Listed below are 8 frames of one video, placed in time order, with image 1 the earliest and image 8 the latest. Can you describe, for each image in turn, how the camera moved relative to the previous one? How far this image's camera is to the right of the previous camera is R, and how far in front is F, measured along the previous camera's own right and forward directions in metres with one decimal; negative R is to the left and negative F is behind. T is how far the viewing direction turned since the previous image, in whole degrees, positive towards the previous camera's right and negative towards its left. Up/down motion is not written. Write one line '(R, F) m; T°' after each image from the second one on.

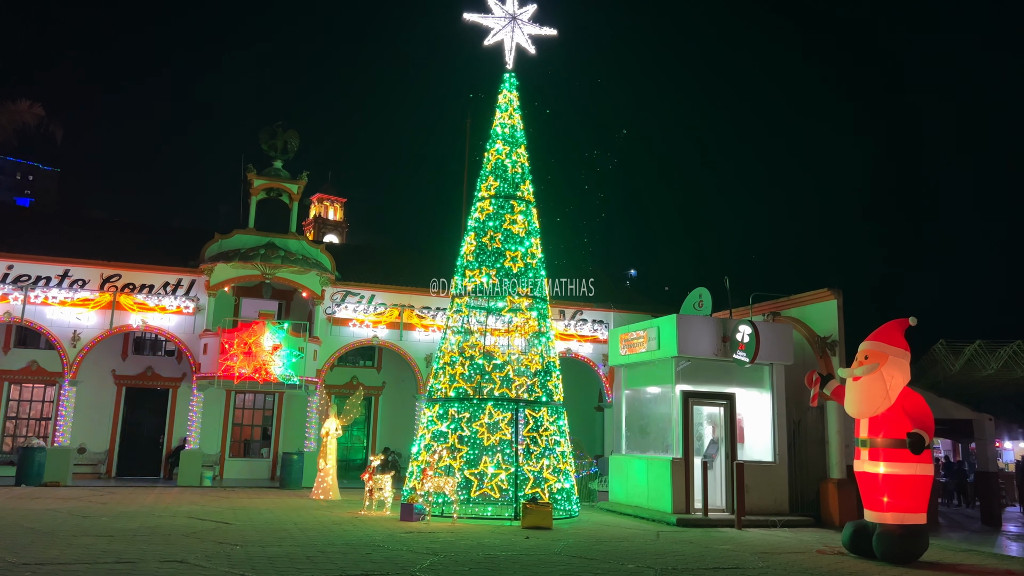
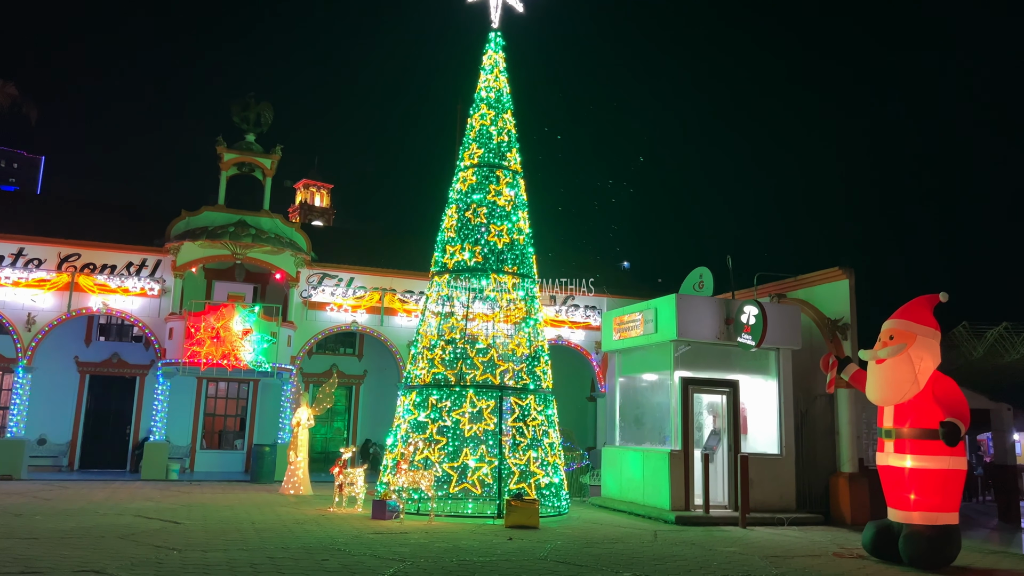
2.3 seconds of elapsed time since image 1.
(+0.1, +1.1) m; +1°
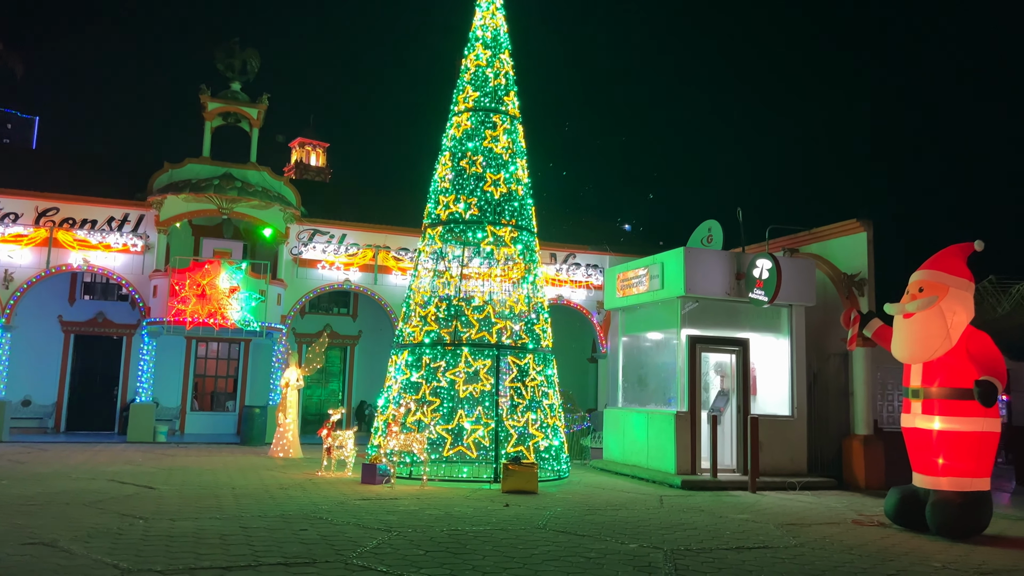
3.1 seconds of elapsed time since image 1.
(0.0, +0.7) m; 0°
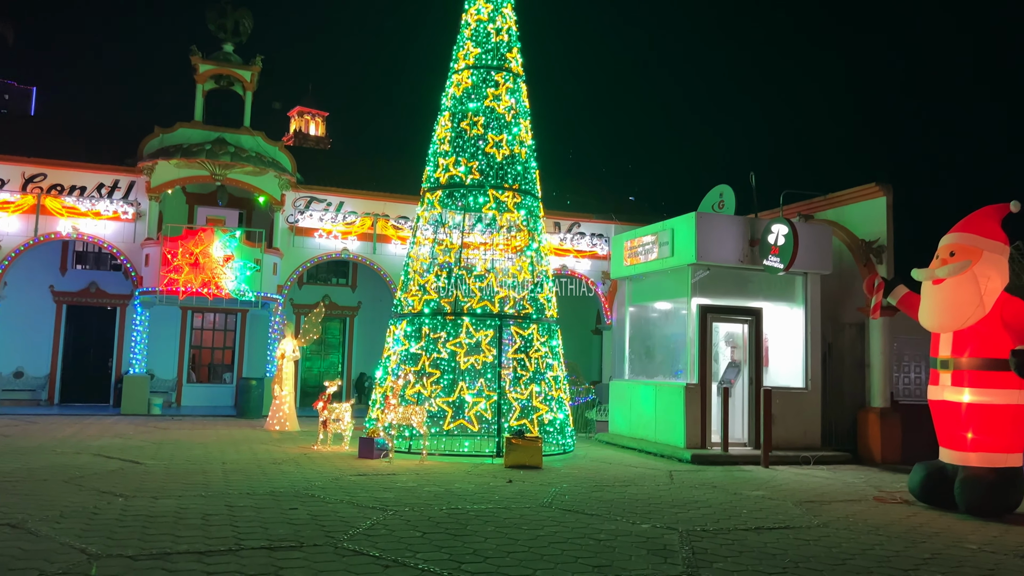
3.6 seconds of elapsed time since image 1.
(0.0, +0.5) m; 0°
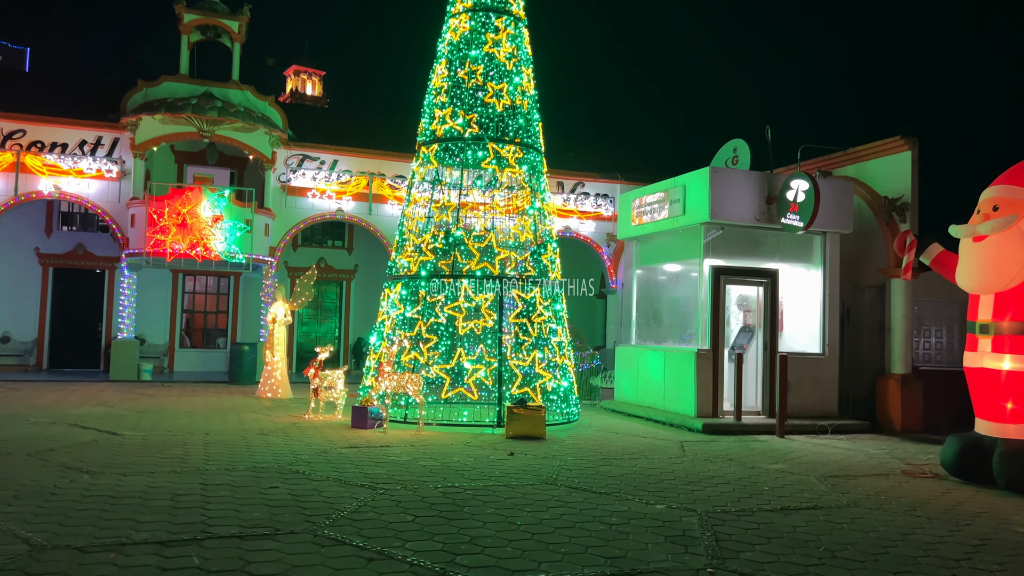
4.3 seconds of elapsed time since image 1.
(0.0, +0.6) m; 0°
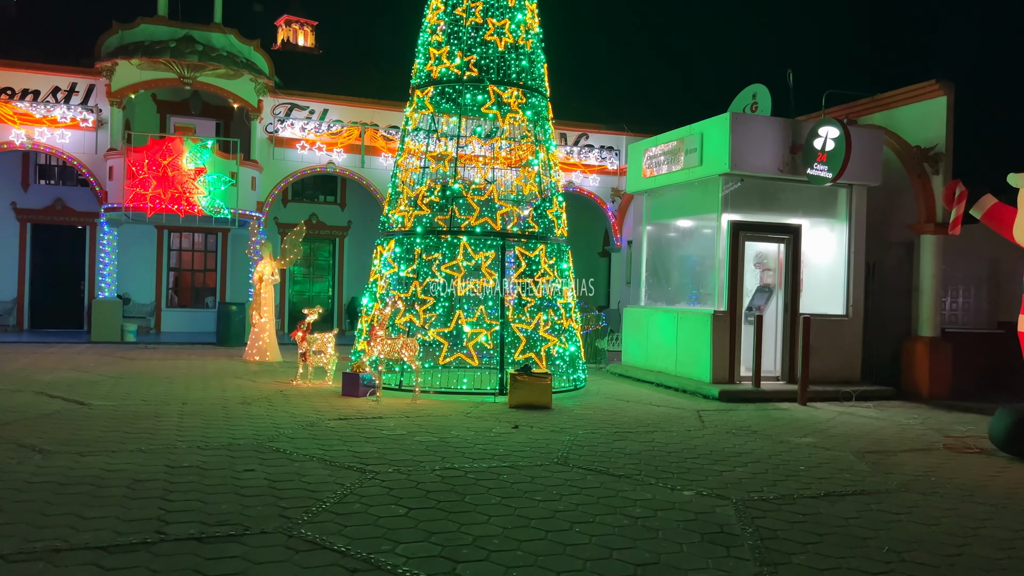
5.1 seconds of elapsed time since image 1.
(-0.1, +0.7) m; 0°
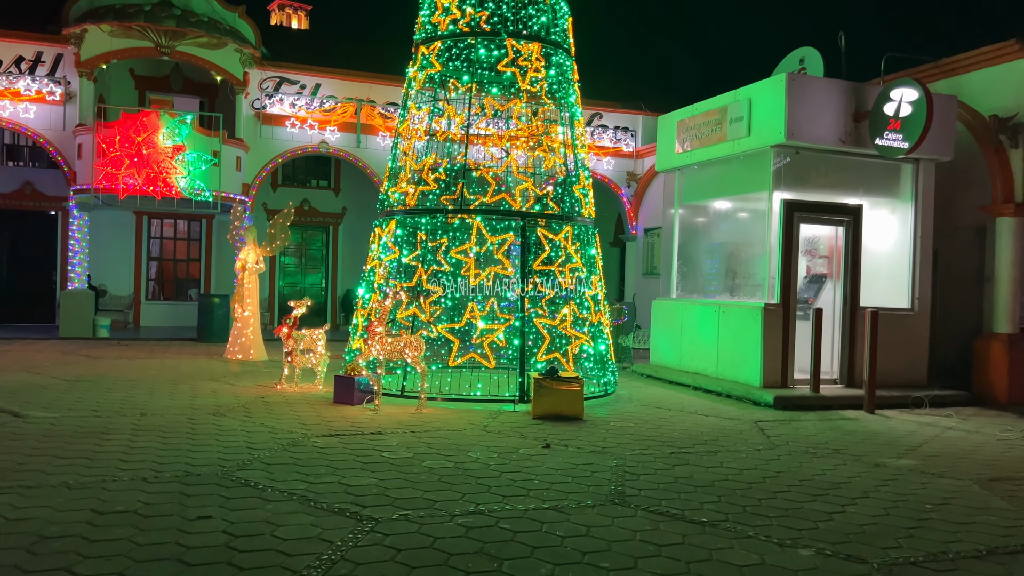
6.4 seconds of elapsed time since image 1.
(-0.2, +1.3) m; 0°
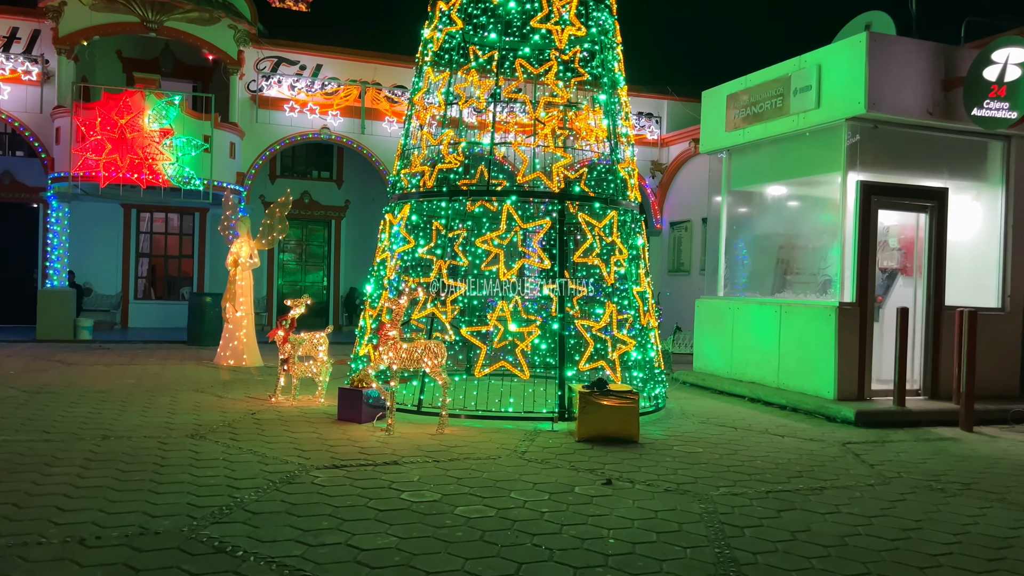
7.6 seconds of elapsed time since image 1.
(-0.3, +1.1) m; 0°
